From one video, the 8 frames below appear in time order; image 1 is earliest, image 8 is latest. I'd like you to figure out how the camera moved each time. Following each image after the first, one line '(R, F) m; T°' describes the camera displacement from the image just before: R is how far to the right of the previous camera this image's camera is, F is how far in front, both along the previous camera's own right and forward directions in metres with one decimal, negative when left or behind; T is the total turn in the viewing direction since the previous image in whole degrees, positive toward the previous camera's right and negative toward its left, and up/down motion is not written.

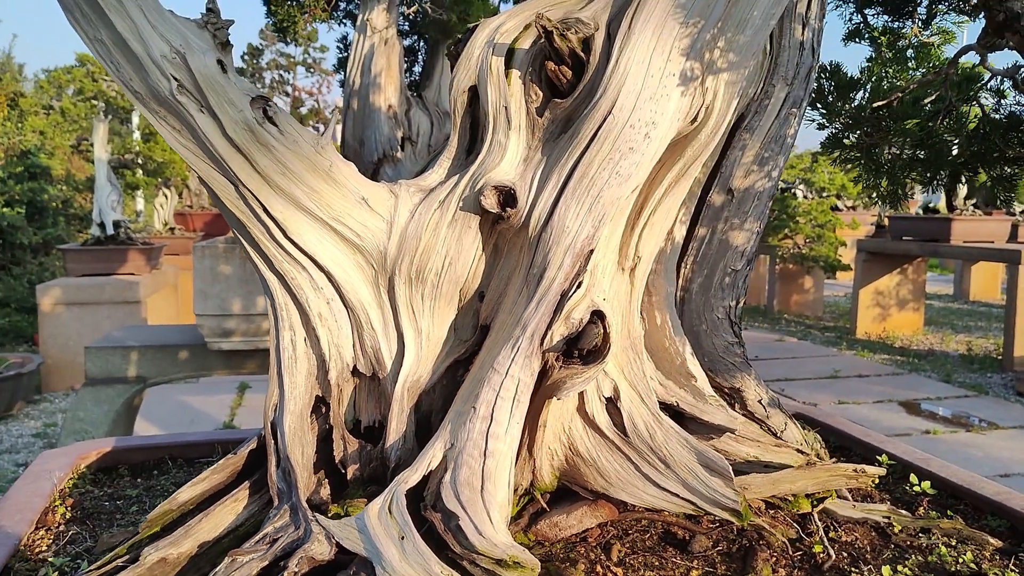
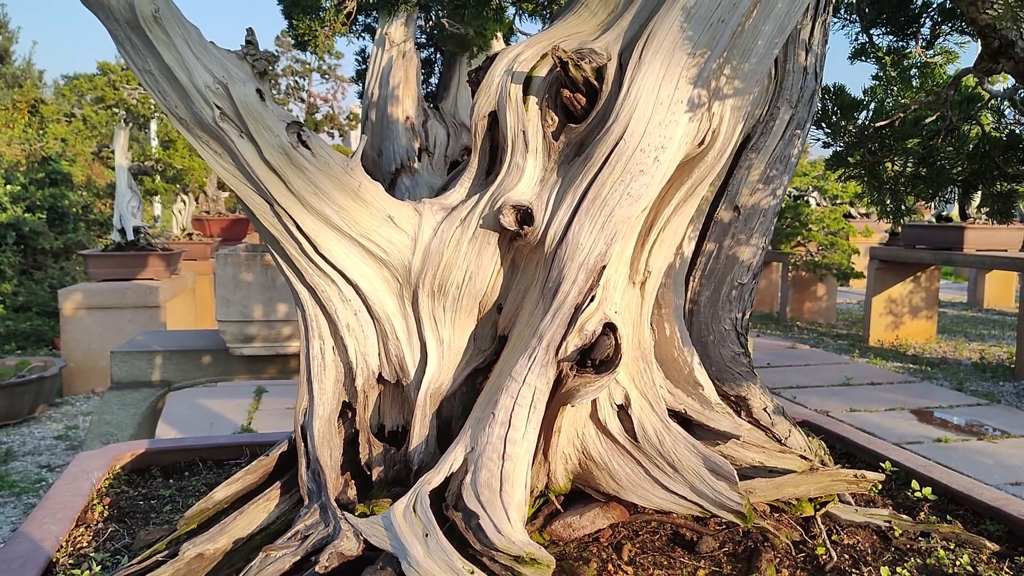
(0.0, -0.1) m; -1°
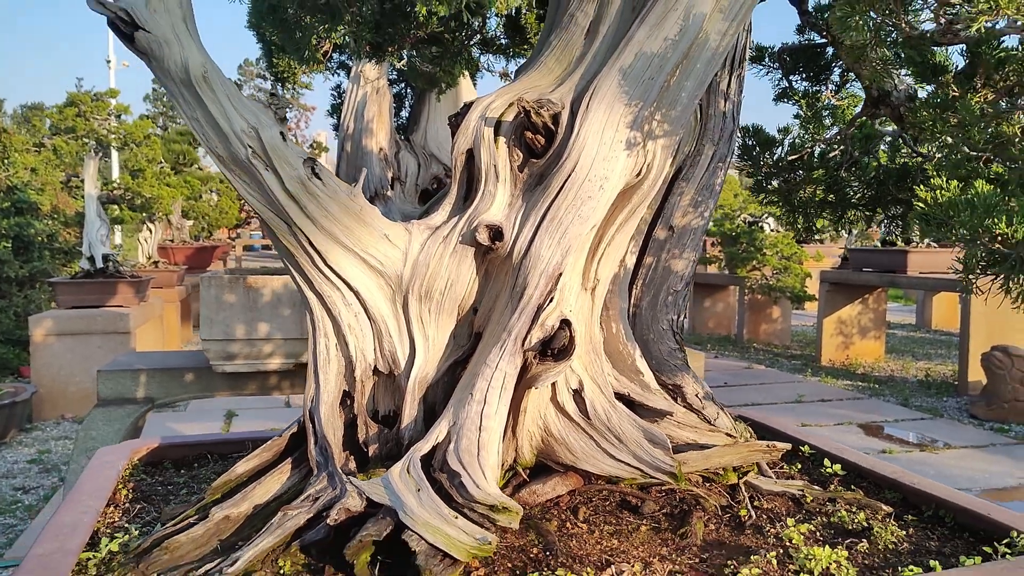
(0.0, -0.4) m; +2°
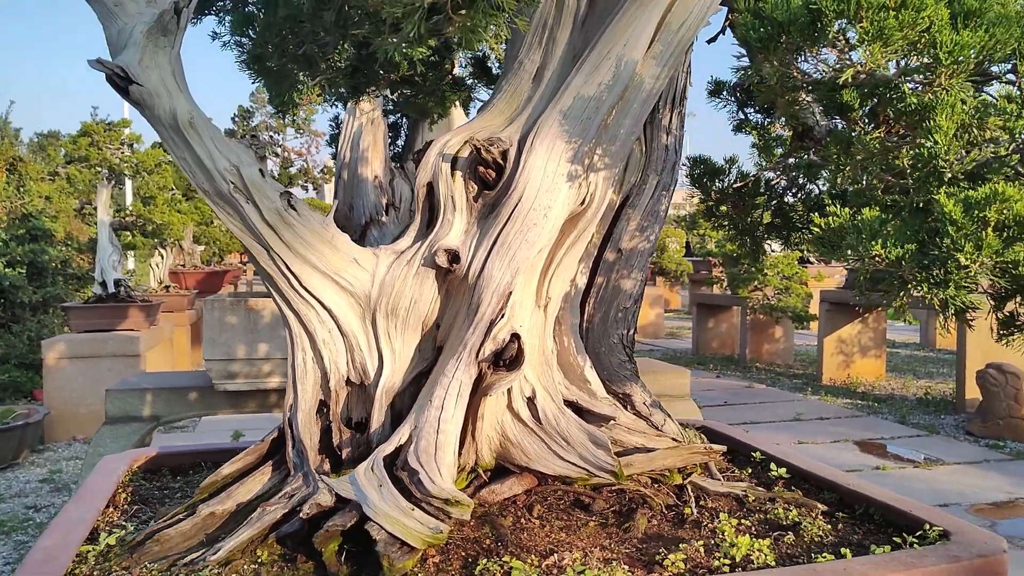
(+0.1, -0.2) m; -1°
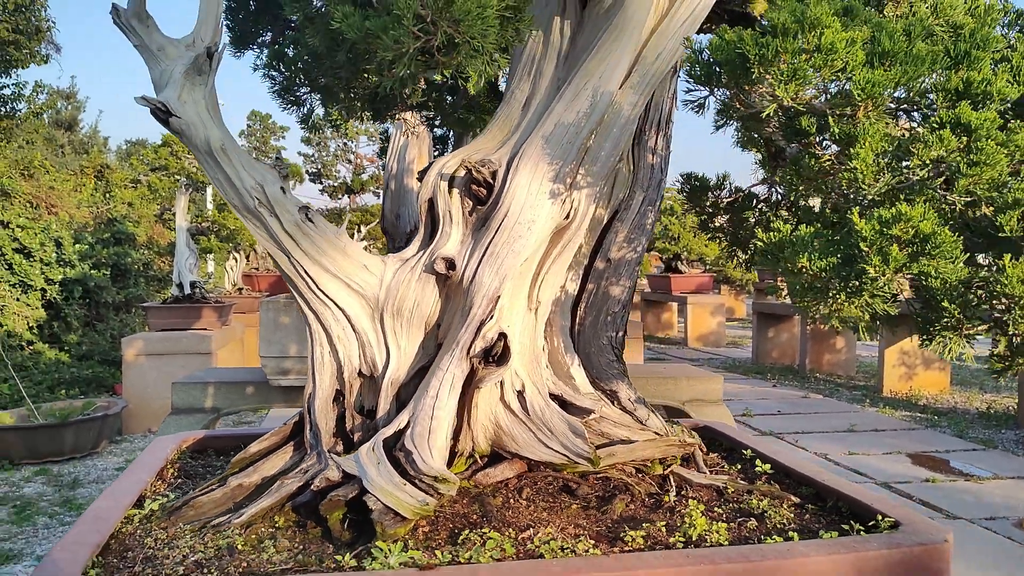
(+0.2, -0.3) m; -5°
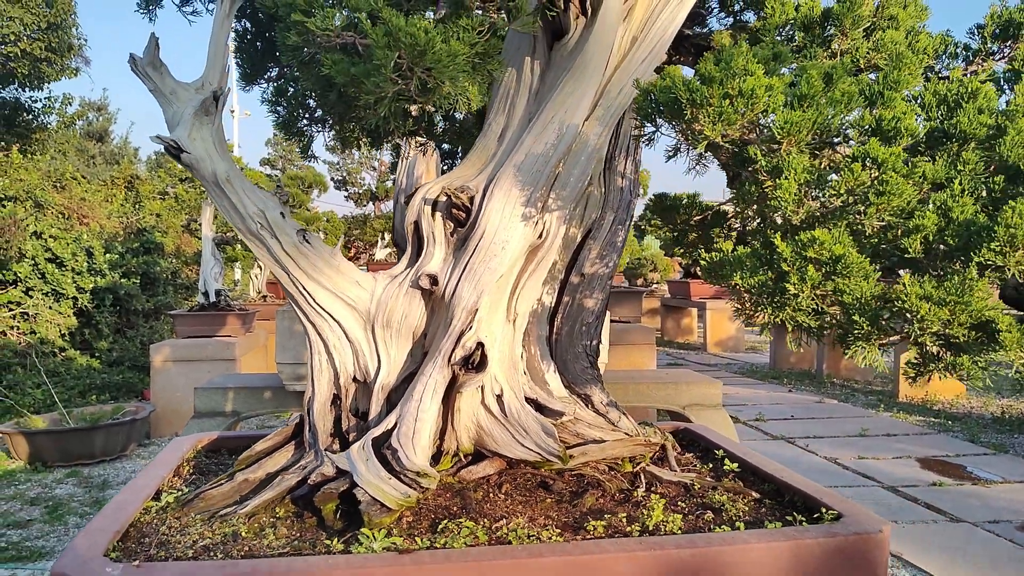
(+0.2, -0.3) m; -2°
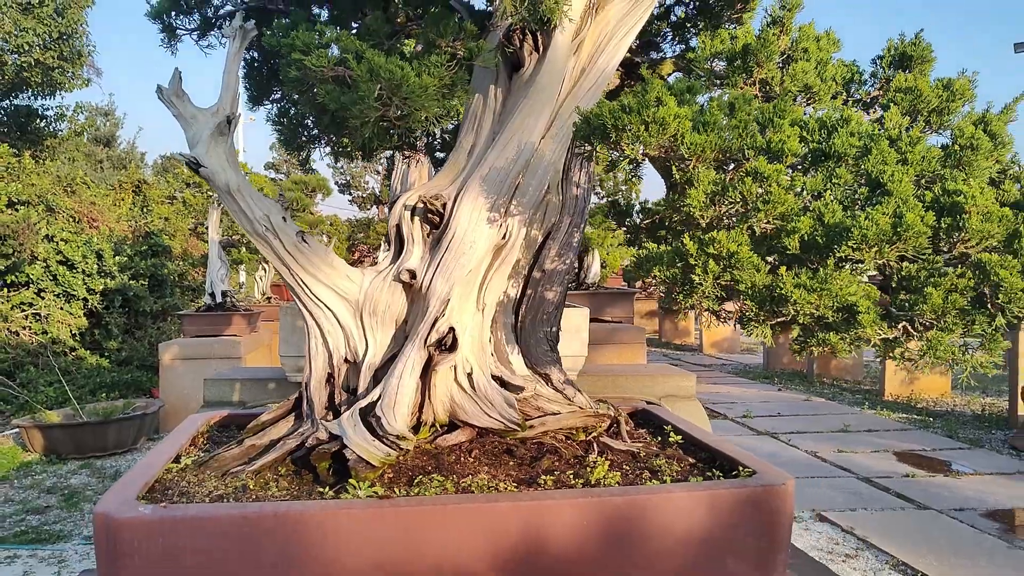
(+0.1, -0.5) m; 0°
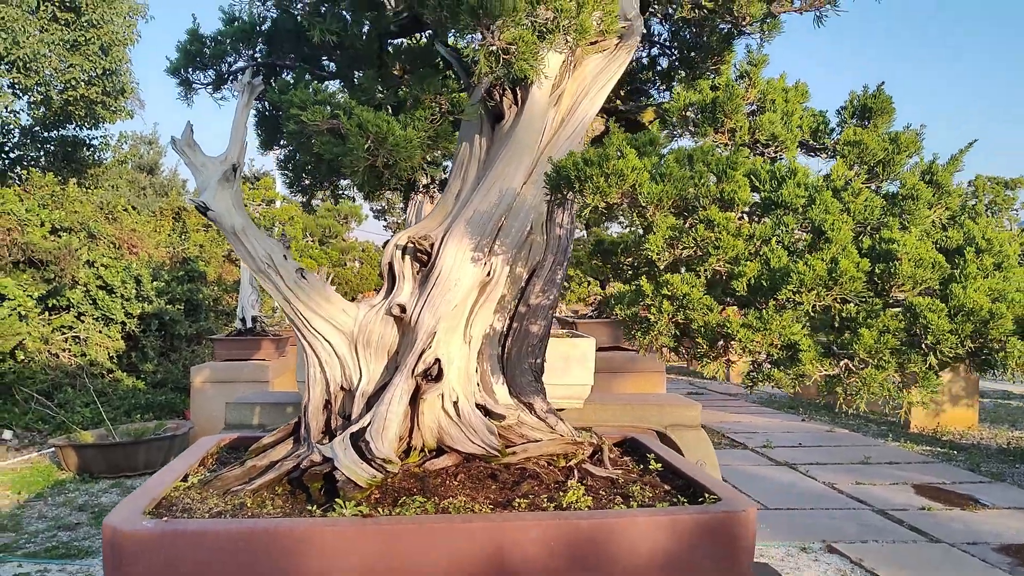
(+0.2, -0.2) m; -2°
